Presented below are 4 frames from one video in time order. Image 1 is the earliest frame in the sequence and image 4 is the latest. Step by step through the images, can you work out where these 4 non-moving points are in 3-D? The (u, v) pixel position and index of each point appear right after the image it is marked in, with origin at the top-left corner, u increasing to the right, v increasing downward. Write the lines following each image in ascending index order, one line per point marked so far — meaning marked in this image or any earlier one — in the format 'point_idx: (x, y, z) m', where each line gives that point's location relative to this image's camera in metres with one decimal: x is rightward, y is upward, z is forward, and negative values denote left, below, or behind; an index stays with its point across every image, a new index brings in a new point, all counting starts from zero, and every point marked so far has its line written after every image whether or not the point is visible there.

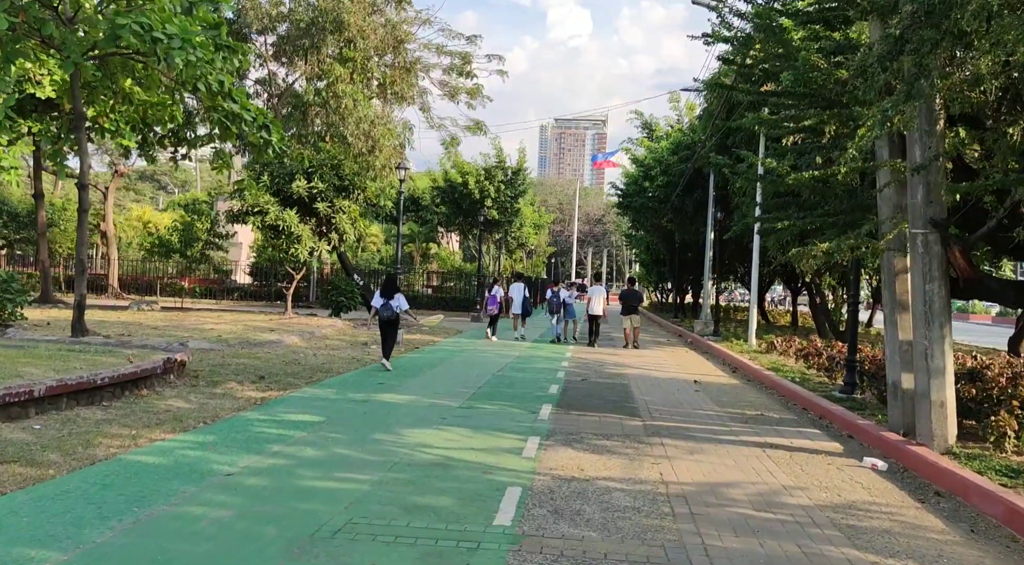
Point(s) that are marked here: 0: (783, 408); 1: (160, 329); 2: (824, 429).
0: (+3.4, -1.6, +12.1) m
1: (-6.7, -0.9, +18.3) m
2: (+3.3, -1.6, +10.6) m
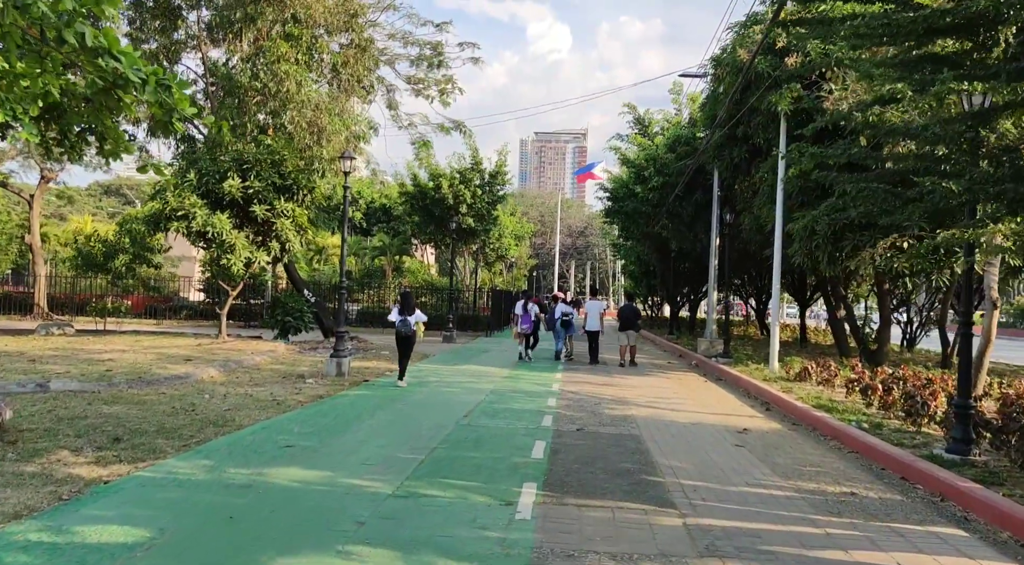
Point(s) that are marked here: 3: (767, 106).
0: (+3.1, -1.7, +8.3) m
1: (-7.1, -1.2, +14.3) m
2: (+3.1, -1.7, +6.8) m
3: (+4.9, +3.4, +18.5) m
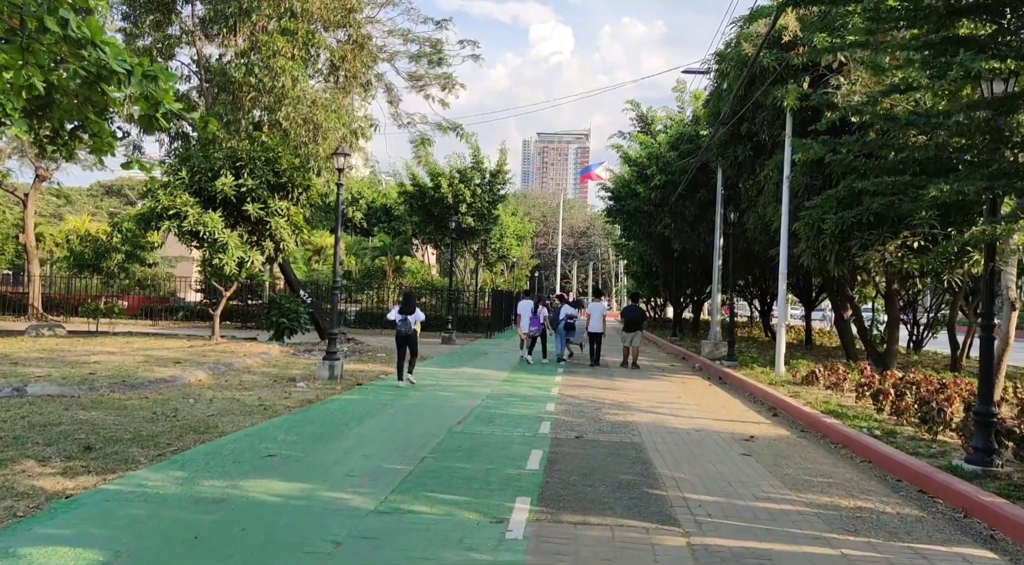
0: (+3.0, -1.7, +7.8) m
1: (-7.1, -1.2, +13.8) m
2: (+3.0, -1.7, +6.3) m
3: (+4.9, +3.4, +18.0) m
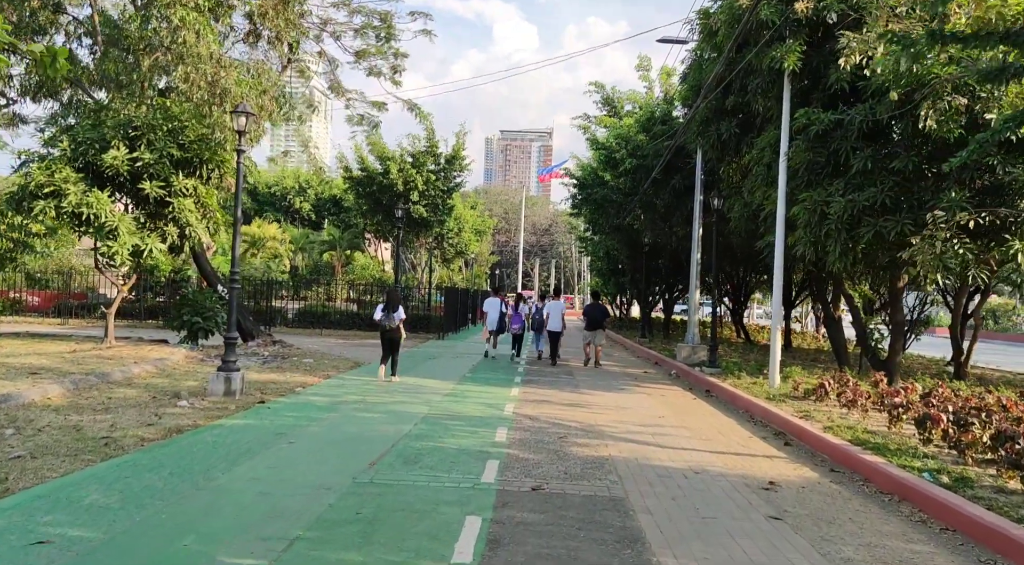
0: (+2.6, -1.6, +4.9) m
1: (-7.8, -1.1, +10.6) m
2: (+2.7, -1.6, +3.4) m
3: (+4.1, +3.4, +15.2) m
